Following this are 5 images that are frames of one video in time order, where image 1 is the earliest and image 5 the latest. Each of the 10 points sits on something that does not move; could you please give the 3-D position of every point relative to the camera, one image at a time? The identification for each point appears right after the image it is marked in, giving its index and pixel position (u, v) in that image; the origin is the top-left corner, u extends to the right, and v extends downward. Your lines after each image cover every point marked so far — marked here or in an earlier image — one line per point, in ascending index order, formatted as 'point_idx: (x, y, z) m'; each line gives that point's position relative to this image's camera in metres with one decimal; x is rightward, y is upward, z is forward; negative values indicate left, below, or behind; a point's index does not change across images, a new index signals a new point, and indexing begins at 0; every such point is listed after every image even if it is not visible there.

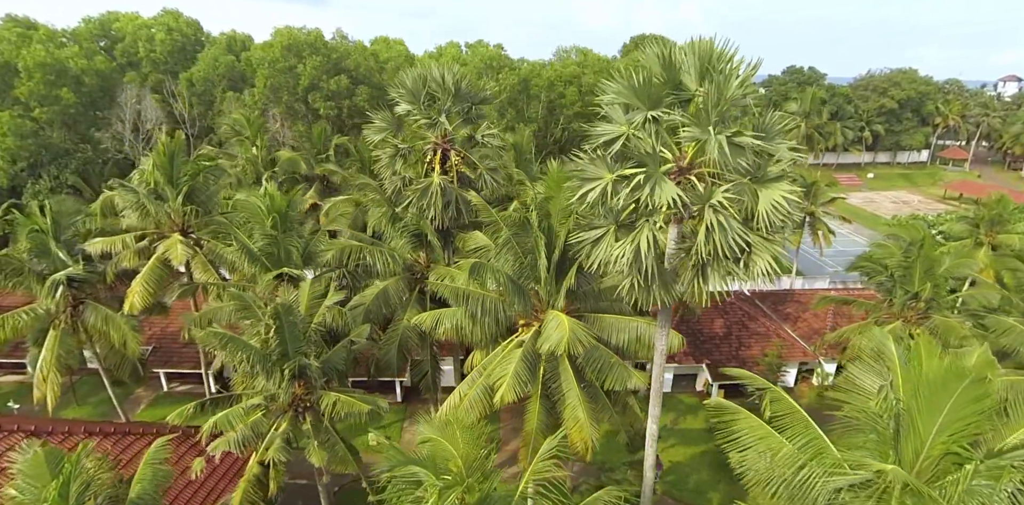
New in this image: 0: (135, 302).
0: (-10.1, -1.3, +16.2) m
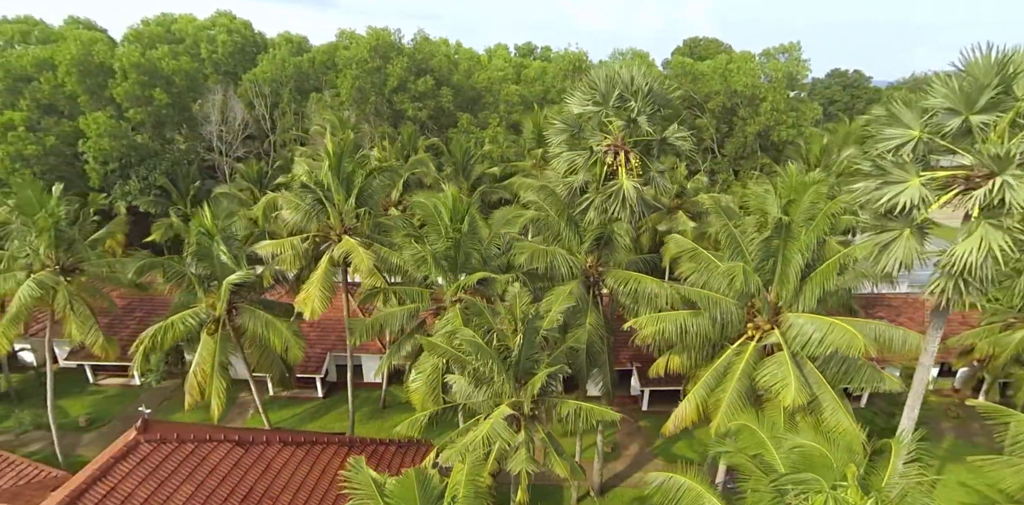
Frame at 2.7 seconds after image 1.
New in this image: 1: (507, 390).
0: (-5.2, -1.4, +16.0) m
1: (-0.1, -2.8, +12.6) m
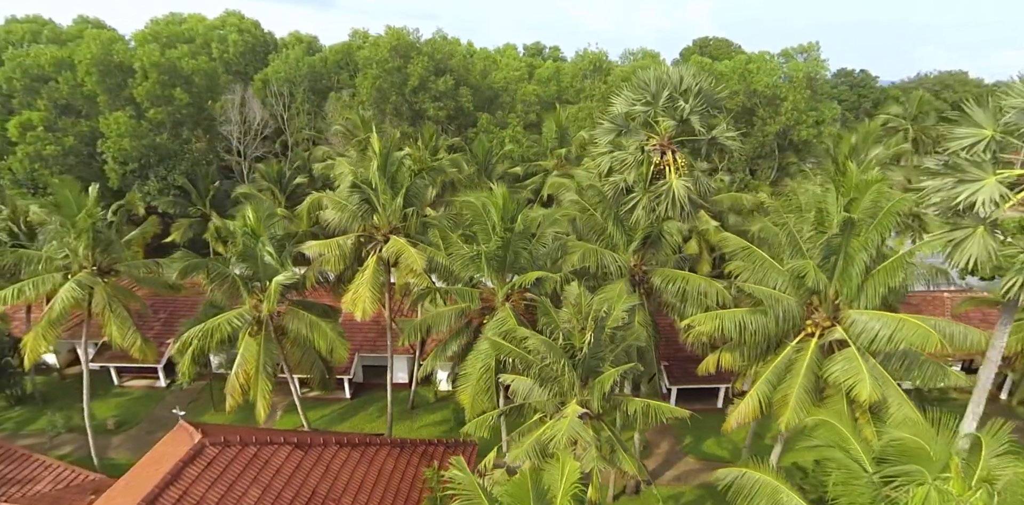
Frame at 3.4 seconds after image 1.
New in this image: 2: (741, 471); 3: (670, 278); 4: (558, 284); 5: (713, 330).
0: (-3.9, -1.4, +15.9) m
1: (+1.3, -2.8, +12.6) m
2: (+4.3, -4.1, +11.4) m
3: (+4.2, -0.7, +16.0) m
4: (+1.1, -0.8, +15.2) m
5: (+4.5, -1.7, +13.6) m
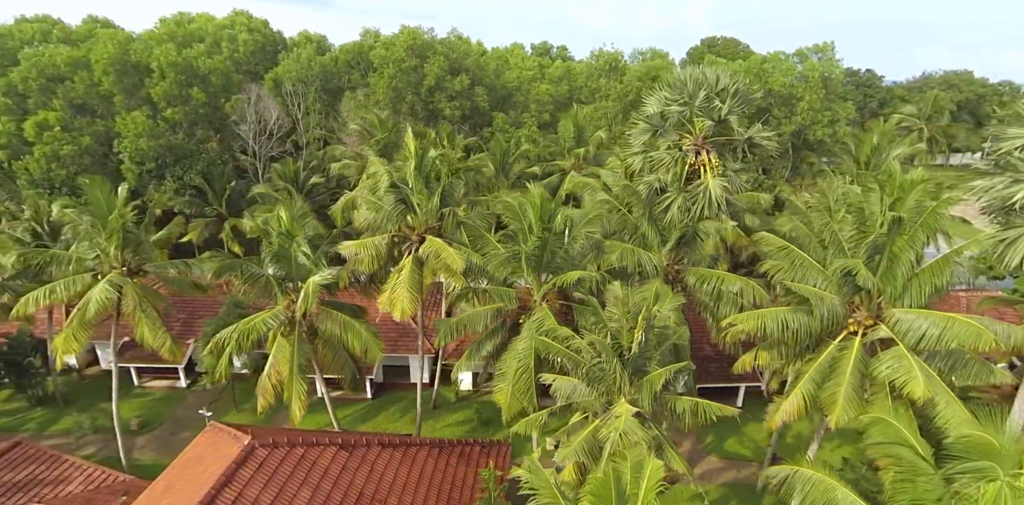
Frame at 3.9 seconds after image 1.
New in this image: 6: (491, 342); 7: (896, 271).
0: (-2.9, -1.4, +16.0) m
1: (+2.3, -2.8, +12.7) m
2: (+5.3, -4.1, +11.5) m
3: (+5.2, -0.6, +16.0) m
4: (+2.1, -0.8, +15.2) m
5: (+5.5, -1.7, +13.7) m
6: (-0.6, -2.5, +17.1) m
7: (+8.1, -0.4, +12.8) m
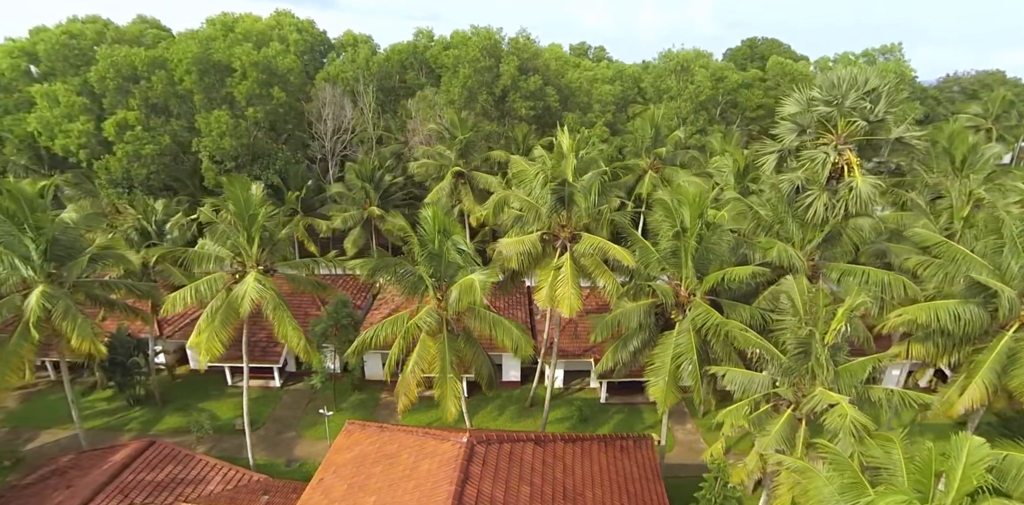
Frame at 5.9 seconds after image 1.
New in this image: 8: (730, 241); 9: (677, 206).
0: (+1.4, -1.4, +16.2) m
1: (+6.6, -2.7, +13.1) m
2: (+9.7, -4.0, +11.9) m
3: (+9.5, -0.5, +16.5) m
4: (+6.4, -0.7, +15.6) m
5: (+9.9, -1.6, +14.2) m
6: (+3.7, -2.4, +17.4) m
7: (+12.4, -0.2, +13.4) m
8: (+6.1, +0.4, +17.5) m
9: (+4.5, +1.3, +17.0) m
